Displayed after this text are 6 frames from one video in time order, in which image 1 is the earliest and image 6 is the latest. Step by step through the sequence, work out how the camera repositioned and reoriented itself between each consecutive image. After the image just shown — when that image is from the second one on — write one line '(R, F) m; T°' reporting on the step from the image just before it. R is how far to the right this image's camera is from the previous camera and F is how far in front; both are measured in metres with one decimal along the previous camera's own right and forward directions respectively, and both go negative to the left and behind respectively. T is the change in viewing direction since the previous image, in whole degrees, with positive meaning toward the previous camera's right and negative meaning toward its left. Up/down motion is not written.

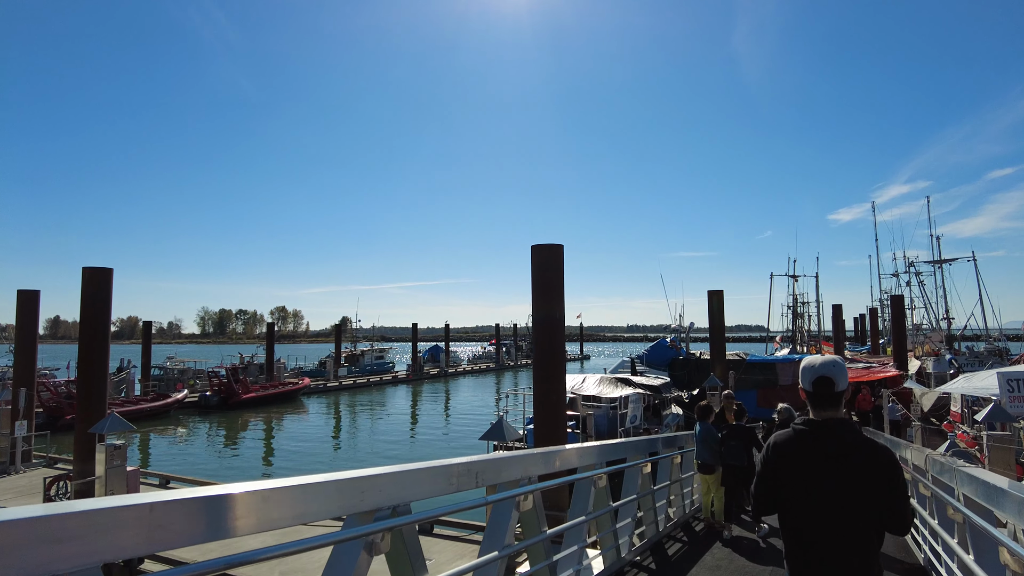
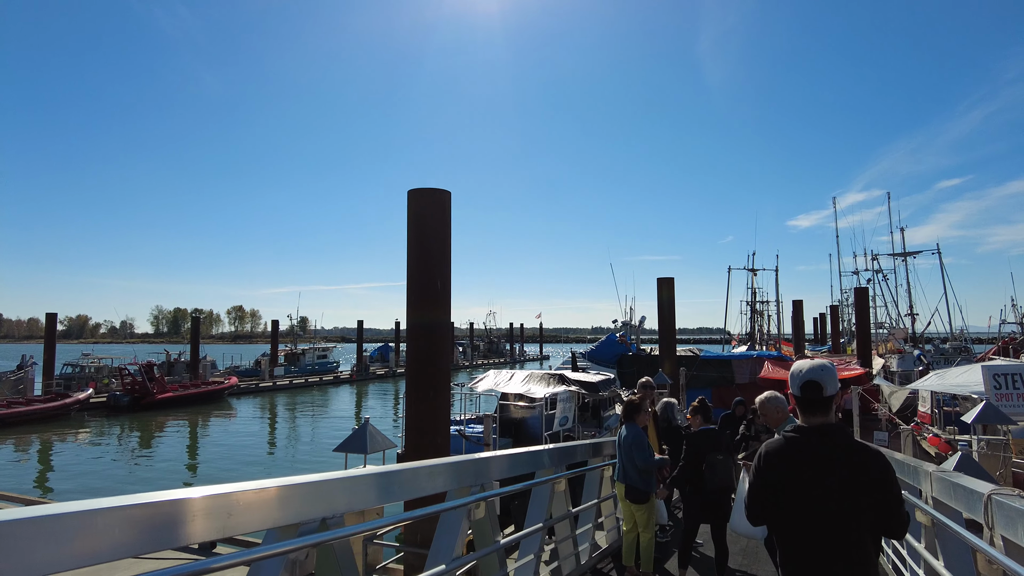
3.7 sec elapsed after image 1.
(+1.0, +2.3) m; +3°
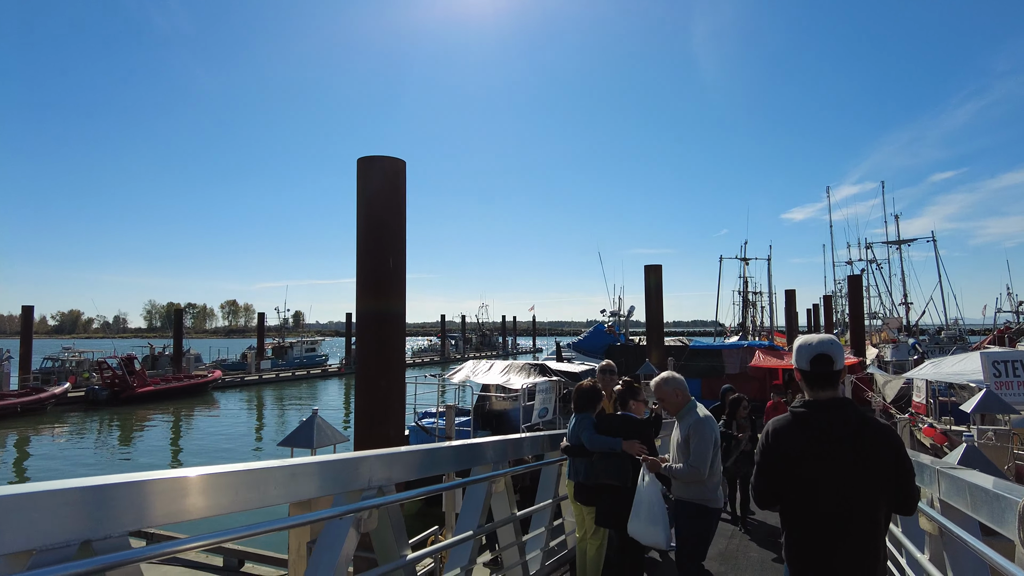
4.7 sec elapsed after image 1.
(+0.3, +0.6) m; 0°
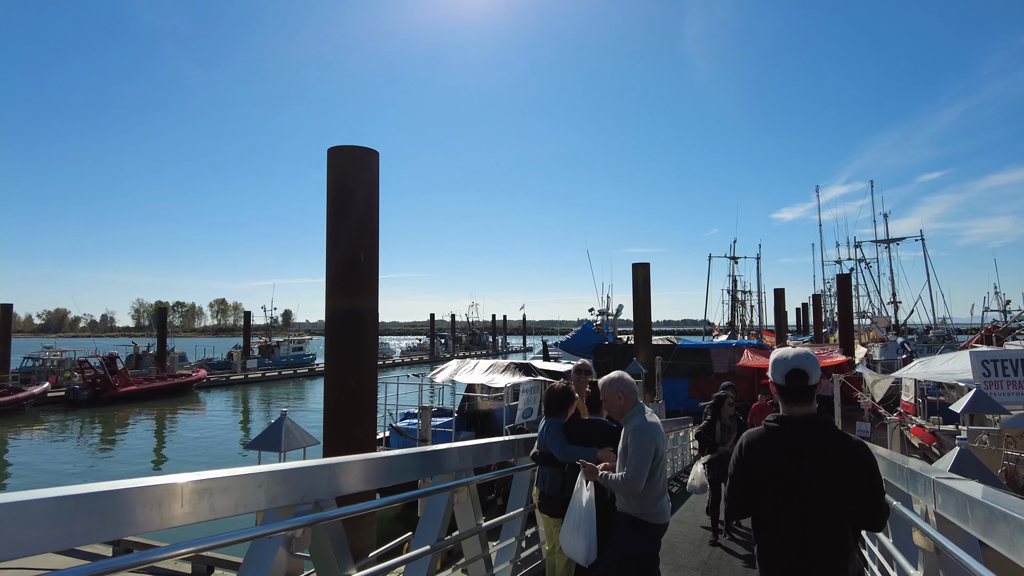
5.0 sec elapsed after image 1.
(+0.1, +0.2) m; +1°
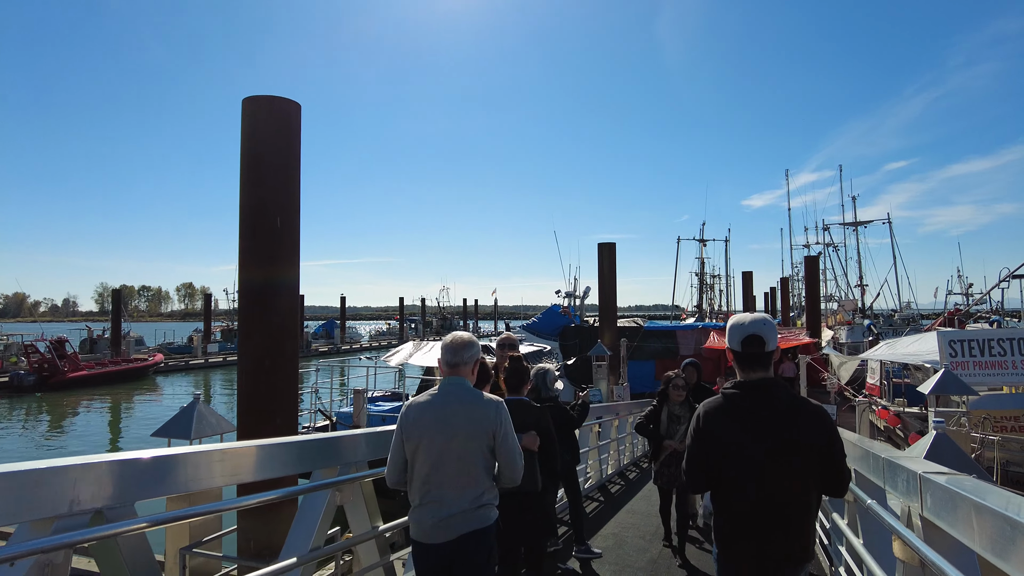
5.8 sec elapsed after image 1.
(+0.3, +0.6) m; +2°
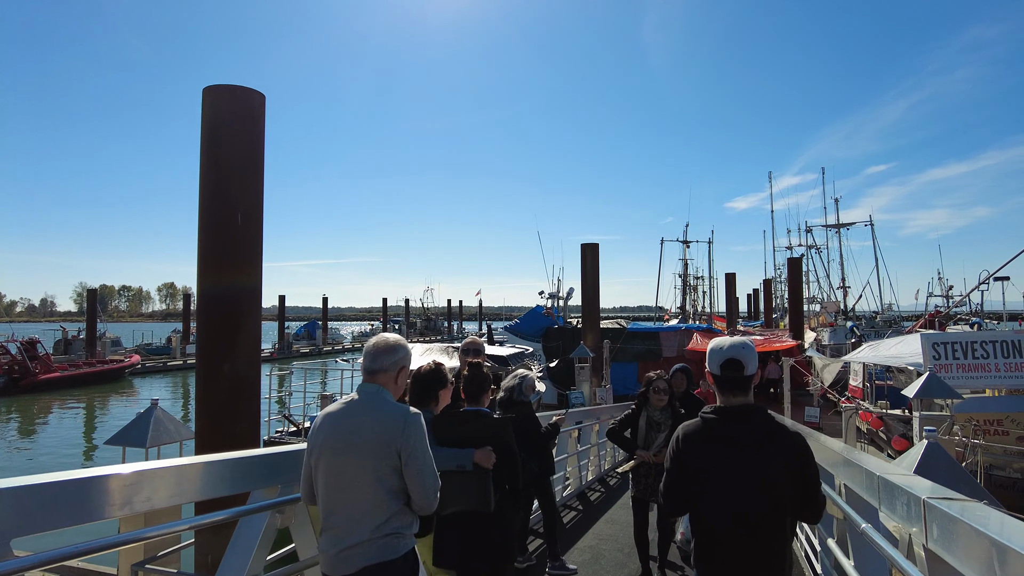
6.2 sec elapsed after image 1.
(+0.1, +0.2) m; +1°
